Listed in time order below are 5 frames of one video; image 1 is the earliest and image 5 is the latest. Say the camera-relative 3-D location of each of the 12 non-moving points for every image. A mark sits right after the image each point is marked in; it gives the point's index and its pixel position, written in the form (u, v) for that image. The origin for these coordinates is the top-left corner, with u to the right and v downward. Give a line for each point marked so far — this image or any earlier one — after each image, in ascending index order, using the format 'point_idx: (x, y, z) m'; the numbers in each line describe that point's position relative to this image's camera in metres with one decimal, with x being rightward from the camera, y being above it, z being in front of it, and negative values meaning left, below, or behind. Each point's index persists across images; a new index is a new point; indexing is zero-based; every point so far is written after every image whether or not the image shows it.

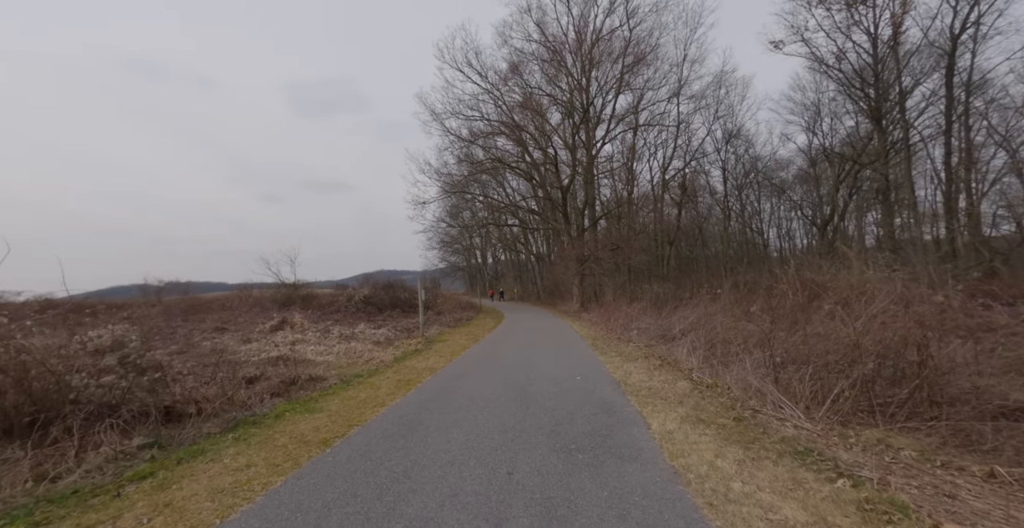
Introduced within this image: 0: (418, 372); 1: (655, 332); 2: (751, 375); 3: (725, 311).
0: (-2.1, -2.4, +10.1) m
1: (+4.8, -2.3, +15.4) m
2: (+3.4, -1.6, +6.5) m
3: (+7.2, -1.7, +15.6) m
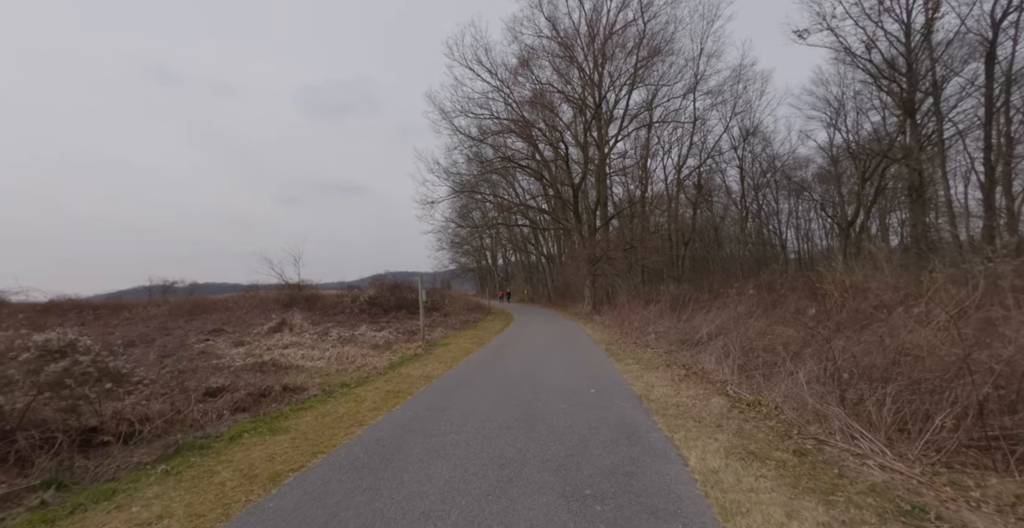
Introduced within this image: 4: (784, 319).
0: (-2.0, -2.3, +9.0) m
1: (+5.1, -2.3, +14.2) m
2: (+3.4, -1.5, +5.3) m
3: (+7.5, -1.6, +14.3) m
4: (+6.5, -1.4, +11.0) m
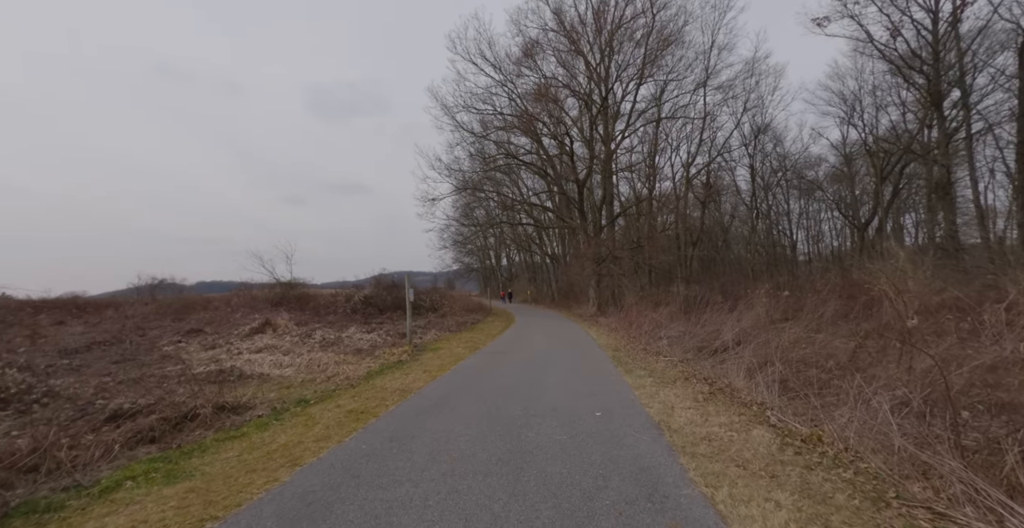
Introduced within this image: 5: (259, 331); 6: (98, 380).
0: (-2.1, -2.2, +7.6) m
1: (+5.0, -2.2, +12.8) m
2: (+3.2, -1.4, +3.9) m
3: (+7.4, -1.6, +12.8) m
4: (+6.4, -1.3, +9.5) m
5: (-9.9, -2.6, +17.9) m
6: (-7.4, -2.1, +8.2) m
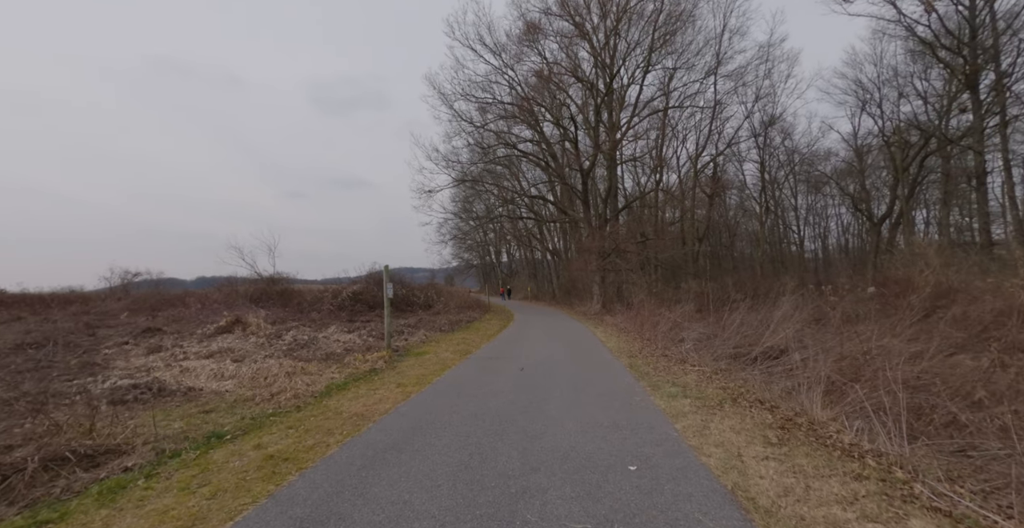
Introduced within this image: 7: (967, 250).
0: (-2.2, -2.0, +5.6) m
1: (+4.9, -2.0, +10.7) m
2: (+3.1, -1.3, +1.8) m
3: (+7.3, -1.4, +10.8) m
4: (+6.3, -1.1, +7.5) m
5: (-9.9, -2.3, +15.9) m
6: (-7.5, -1.8, +6.2) m
7: (+18.4, +0.7, +18.4) m
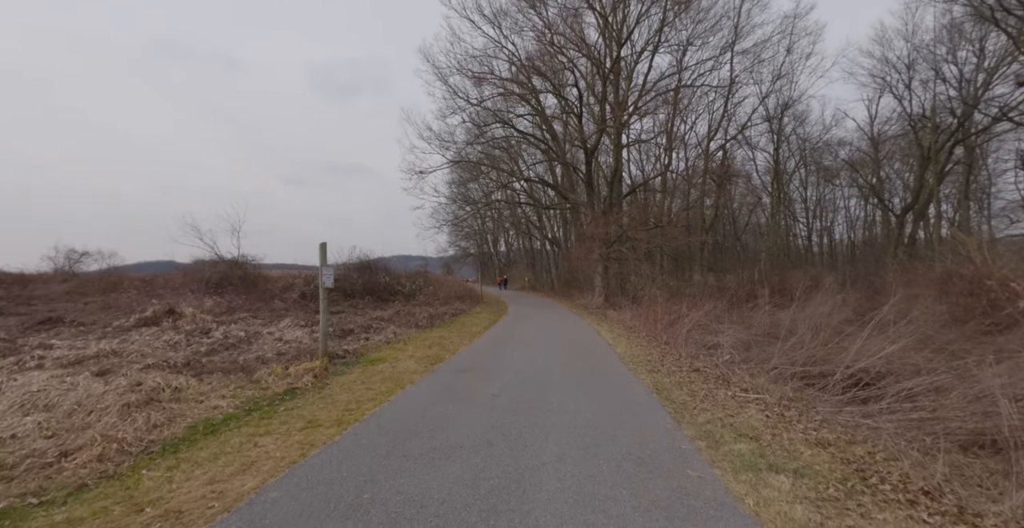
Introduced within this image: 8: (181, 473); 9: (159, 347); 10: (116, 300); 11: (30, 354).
0: (-2.5, -1.7, +2.7) m
1: (+4.6, -1.8, +7.8) m
2: (+2.9, -1.2, -1.1) m
3: (+7.0, -1.2, +7.8) m
4: (+6.0, -1.0, +4.5) m
5: (-10.3, -1.7, +12.9) m
6: (-7.8, -1.5, +3.2) m
7: (+18.1, +0.9, +15.4) m
8: (-2.9, -1.7, +4.1) m
9: (-7.6, -1.7, +9.9) m
10: (-15.3, -1.4, +17.8) m
11: (-8.8, -1.7, +8.5) m
